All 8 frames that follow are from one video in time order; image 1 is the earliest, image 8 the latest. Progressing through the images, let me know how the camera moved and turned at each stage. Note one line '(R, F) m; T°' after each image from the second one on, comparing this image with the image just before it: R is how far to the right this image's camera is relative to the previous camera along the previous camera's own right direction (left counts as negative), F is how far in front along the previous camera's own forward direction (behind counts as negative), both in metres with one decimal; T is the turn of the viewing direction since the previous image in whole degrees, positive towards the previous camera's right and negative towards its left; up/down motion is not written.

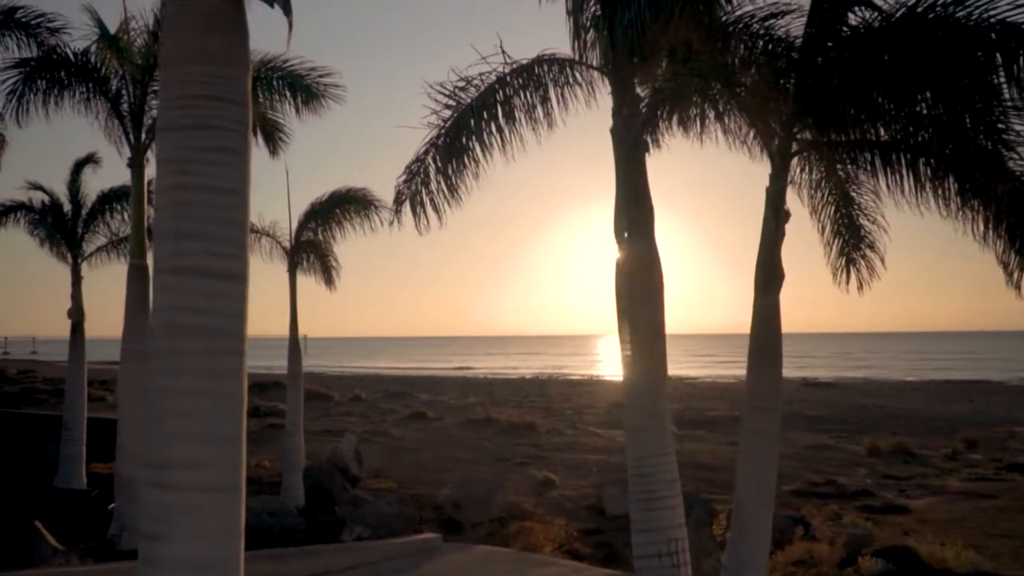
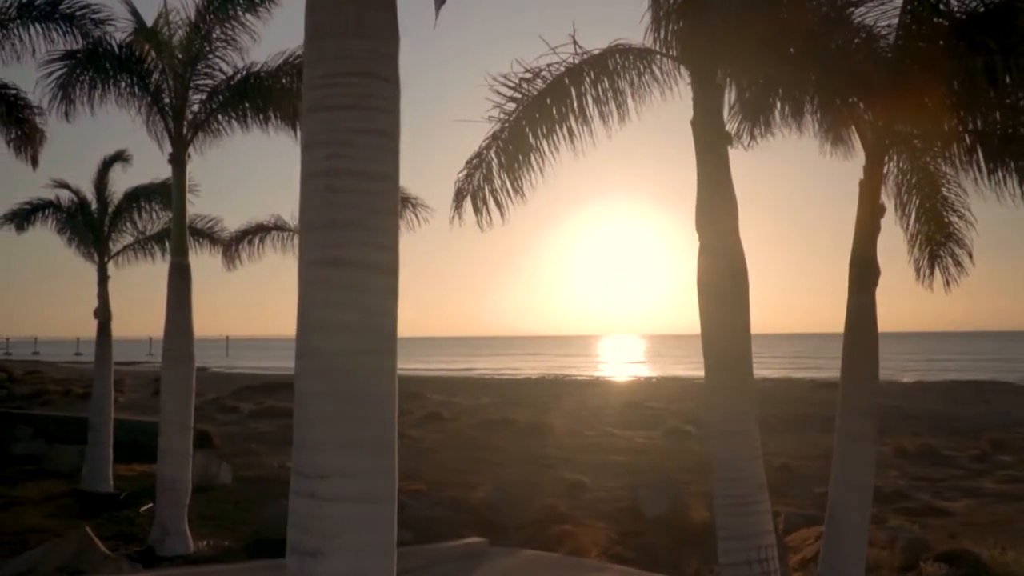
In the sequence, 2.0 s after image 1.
(-0.6, +0.3) m; 0°
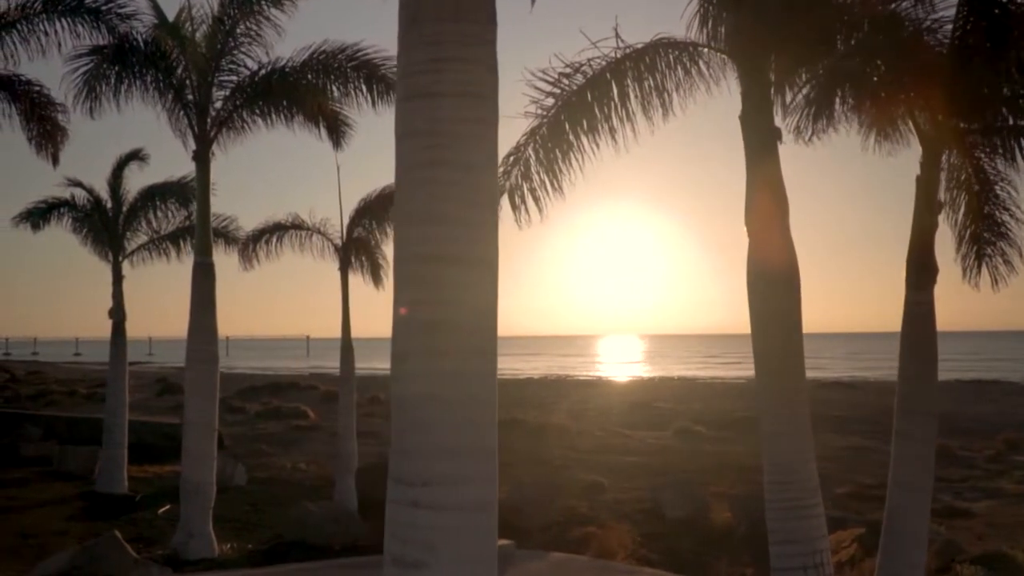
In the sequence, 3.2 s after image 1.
(-0.3, +0.2) m; 0°
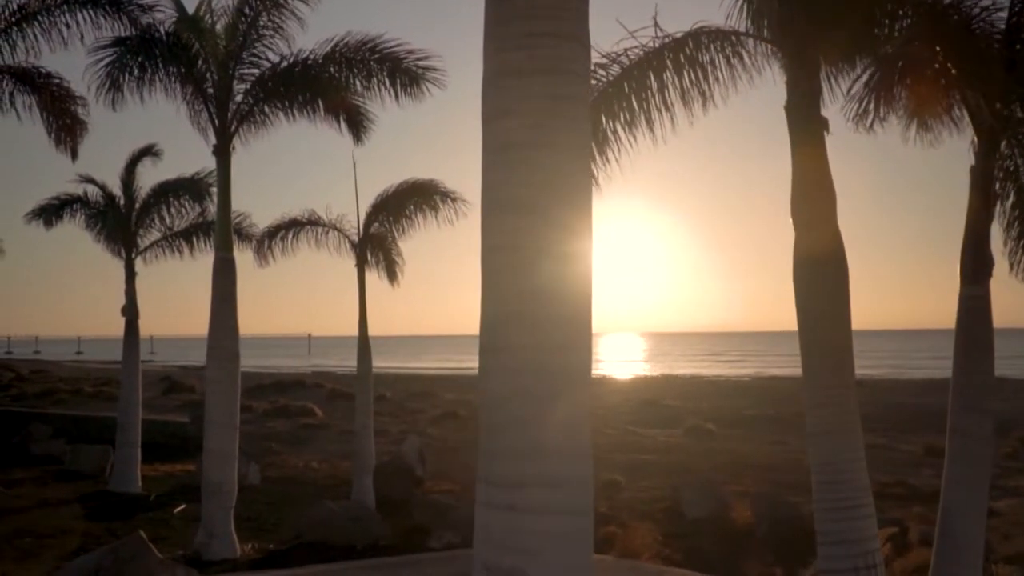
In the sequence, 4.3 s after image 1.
(-0.3, +0.2) m; 0°
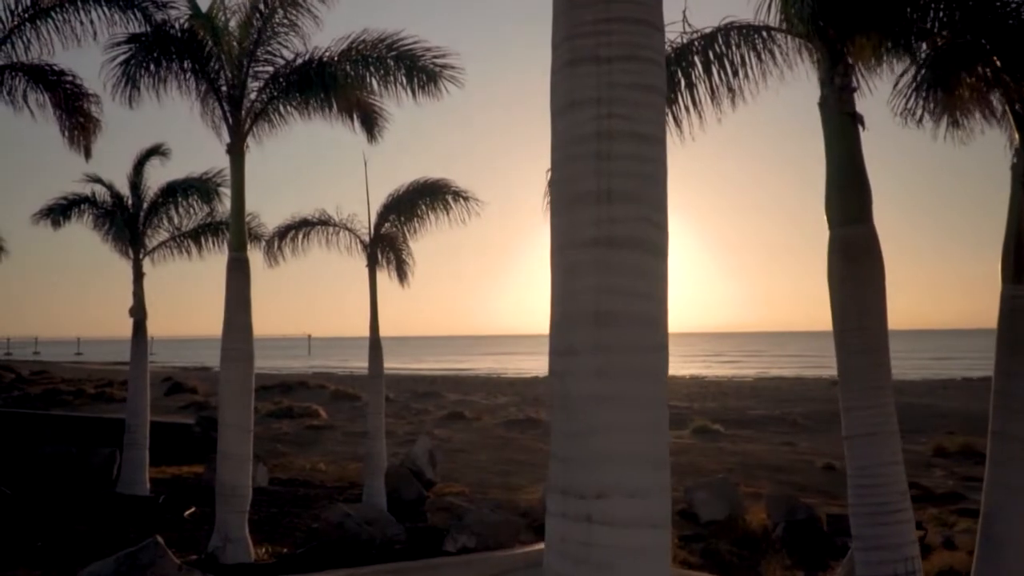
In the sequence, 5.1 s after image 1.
(-0.2, +0.1) m; 0°
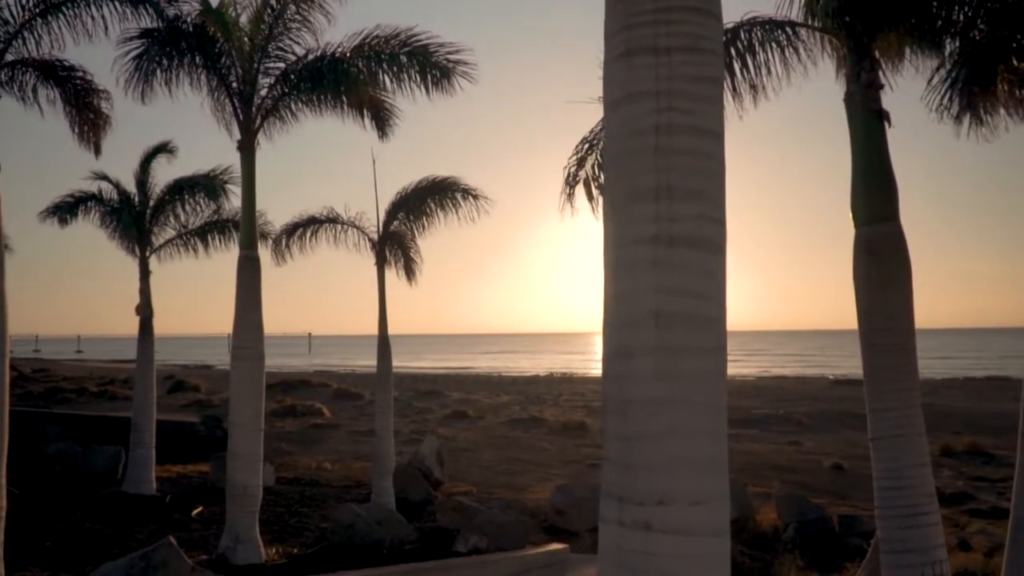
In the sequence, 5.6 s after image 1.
(-0.1, +0.1) m; 0°
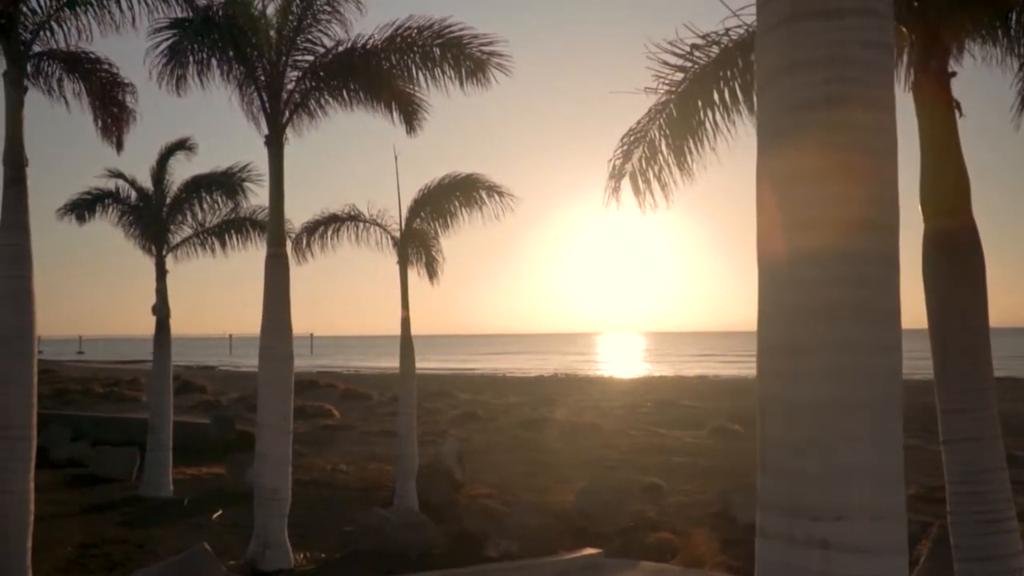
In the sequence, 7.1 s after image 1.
(-0.4, +0.3) m; 0°
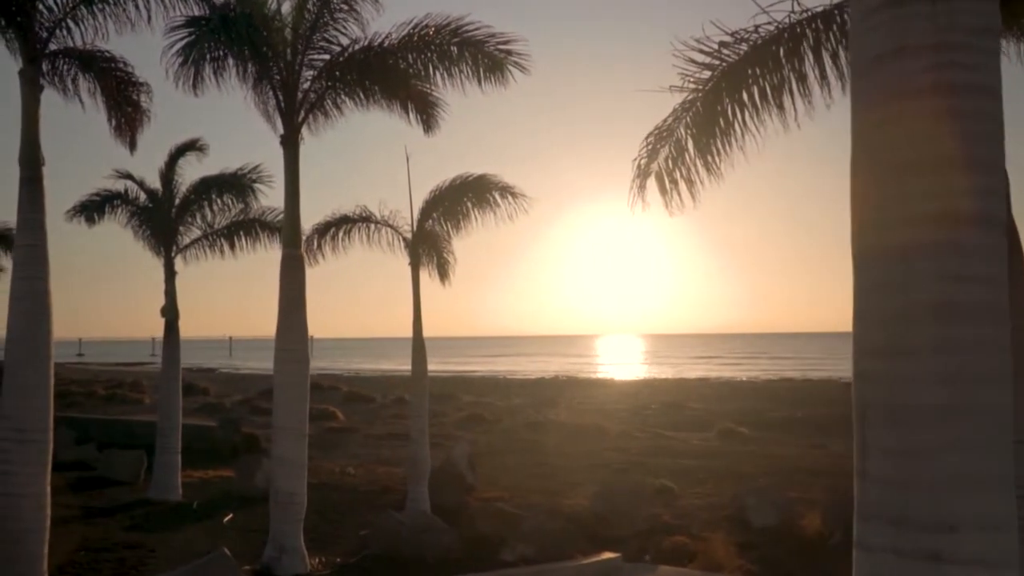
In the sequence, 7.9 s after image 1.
(-0.2, +0.1) m; 0°
